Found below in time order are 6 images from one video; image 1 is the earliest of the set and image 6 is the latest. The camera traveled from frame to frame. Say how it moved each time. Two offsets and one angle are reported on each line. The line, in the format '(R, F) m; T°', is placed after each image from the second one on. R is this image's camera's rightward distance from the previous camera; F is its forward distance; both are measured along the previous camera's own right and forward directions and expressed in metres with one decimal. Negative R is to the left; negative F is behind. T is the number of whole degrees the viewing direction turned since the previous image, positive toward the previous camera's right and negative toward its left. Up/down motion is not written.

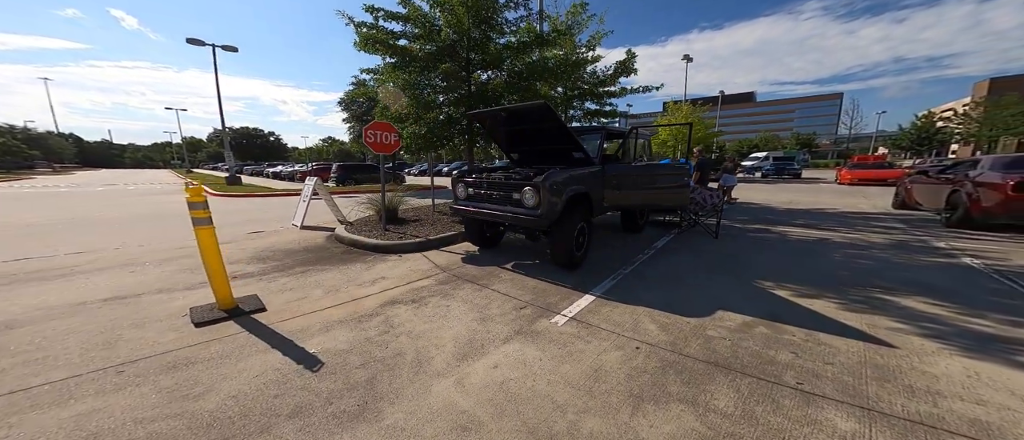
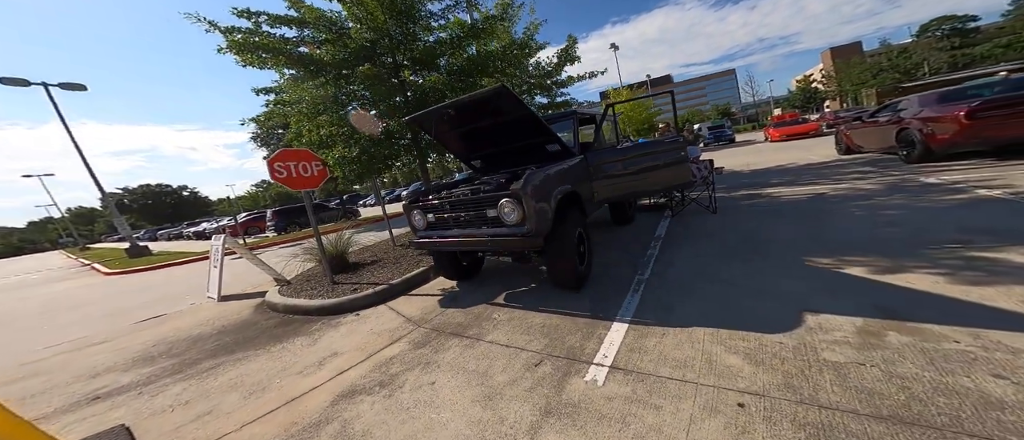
(-0.2, +1.1) m; +8°
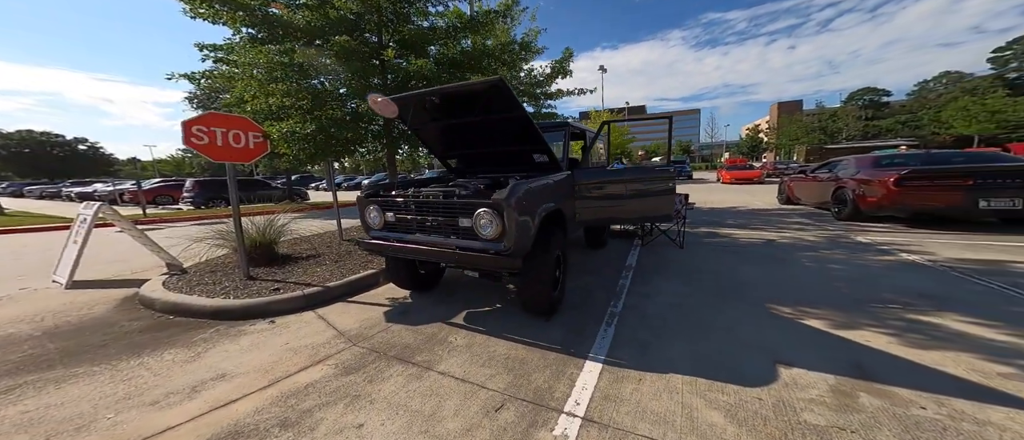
(-0.1, +0.4) m; +7°
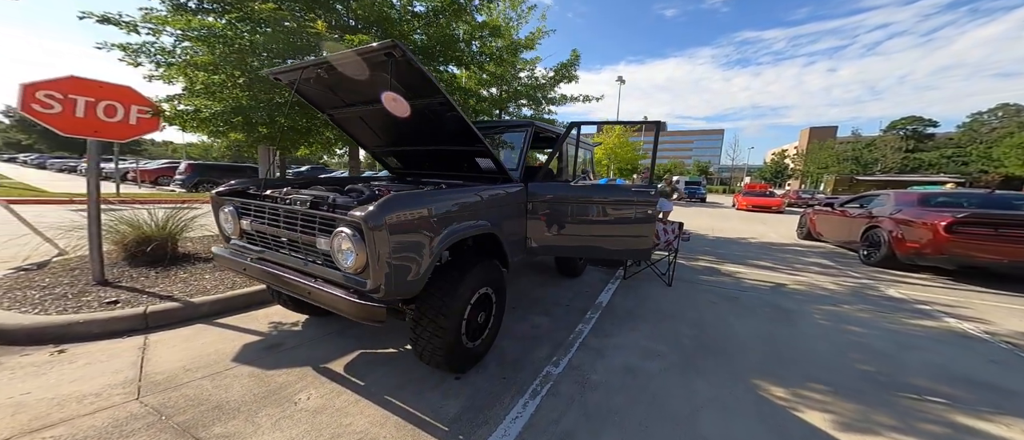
(+0.8, +0.7) m; -3°
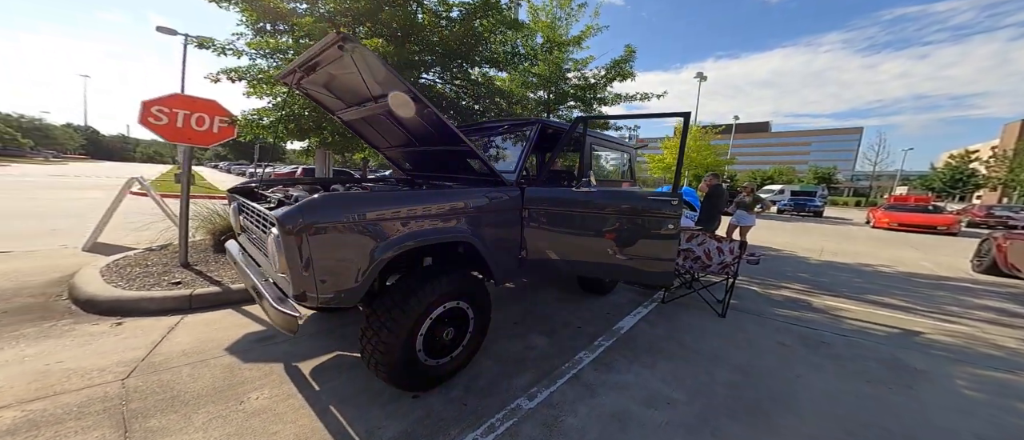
(+0.8, +0.3) m; -14°
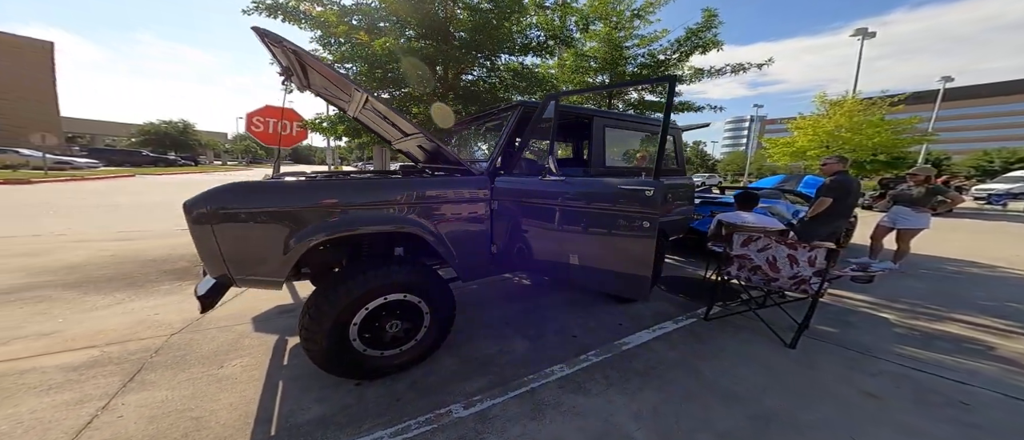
(+1.1, +0.5) m; -19°
